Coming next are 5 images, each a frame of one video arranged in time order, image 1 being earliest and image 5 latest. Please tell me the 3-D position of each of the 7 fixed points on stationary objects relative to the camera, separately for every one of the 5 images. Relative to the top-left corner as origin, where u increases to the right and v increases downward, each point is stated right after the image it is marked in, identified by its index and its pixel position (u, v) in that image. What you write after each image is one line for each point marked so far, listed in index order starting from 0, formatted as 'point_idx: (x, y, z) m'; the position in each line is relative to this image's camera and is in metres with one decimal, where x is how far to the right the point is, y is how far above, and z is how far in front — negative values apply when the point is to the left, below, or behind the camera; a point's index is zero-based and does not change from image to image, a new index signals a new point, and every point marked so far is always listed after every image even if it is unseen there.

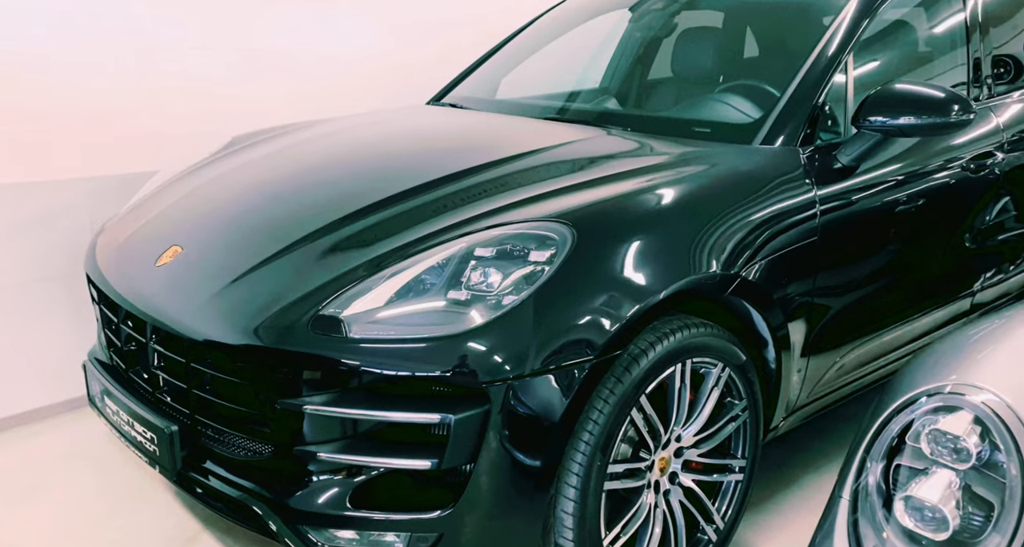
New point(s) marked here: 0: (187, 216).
0: (-0.7, +0.1, +1.5) m
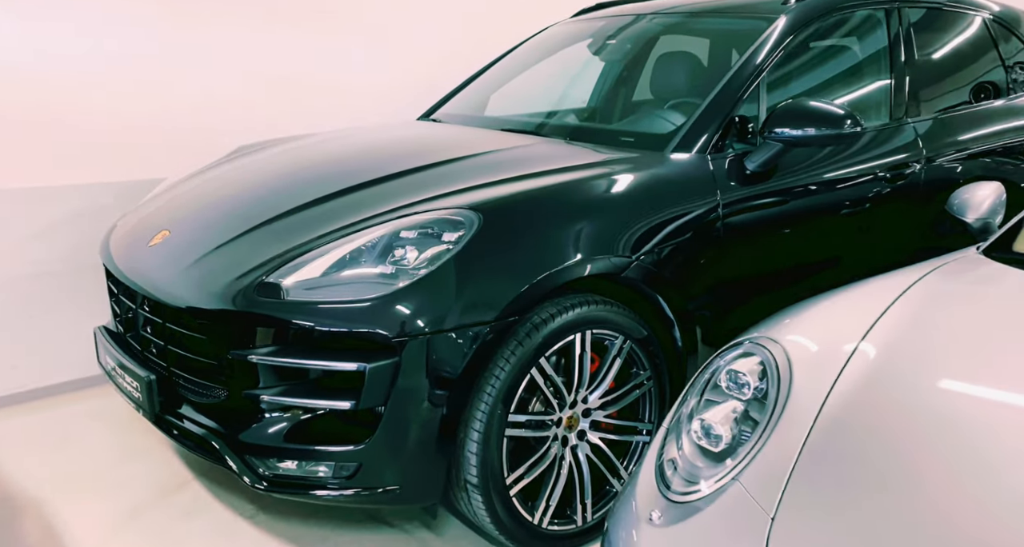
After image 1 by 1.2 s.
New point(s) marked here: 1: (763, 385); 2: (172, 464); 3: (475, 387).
0: (-0.8, +0.2, +1.8) m
1: (+0.4, -0.2, +1.2) m
2: (-0.9, -0.5, +2.0) m
3: (-0.1, -0.2, +1.5) m
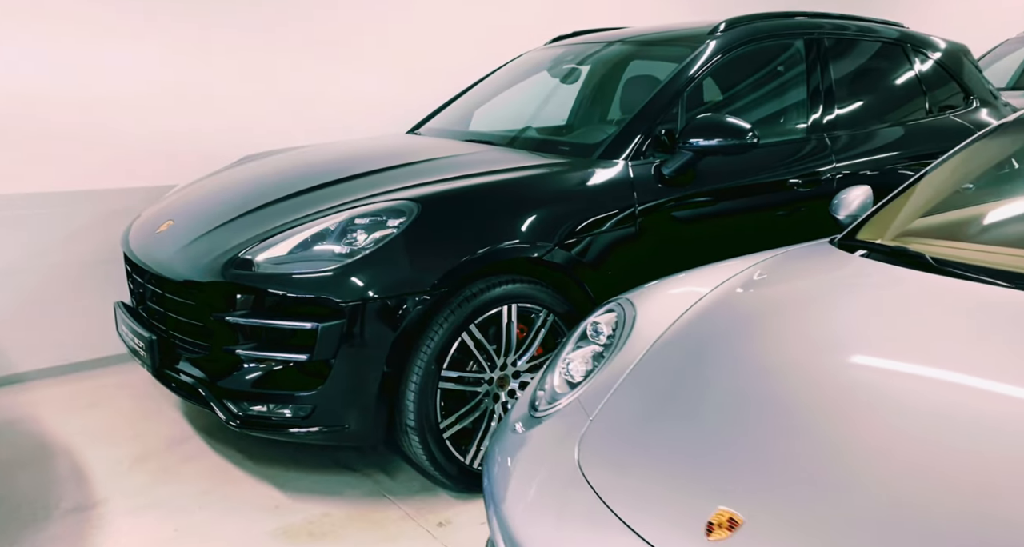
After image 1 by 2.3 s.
0: (-1.0, +0.2, +2.2) m
1: (+0.2, -0.1, +1.5) m
2: (-1.1, -0.5, +2.3) m
3: (-0.2, -0.2, +1.8) m
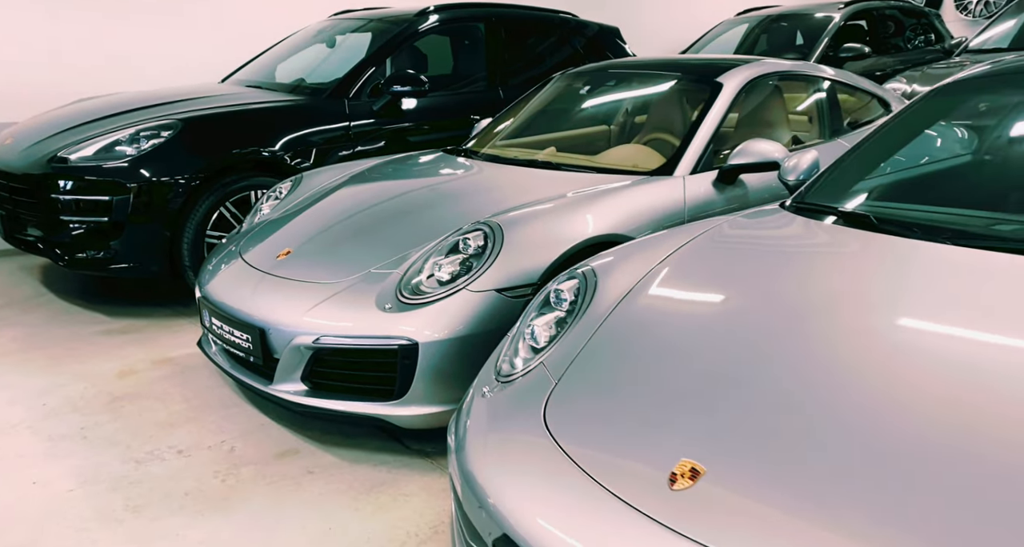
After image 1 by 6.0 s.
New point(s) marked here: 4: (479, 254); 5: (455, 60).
0: (-2.1, +0.6, +3.1) m
1: (-0.8, +0.3, +2.6) m
2: (-2.1, -0.1, +3.2) m
3: (-1.3, +0.2, +2.8) m
4: (-0.1, 0.0, +1.7) m
5: (-0.3, +1.1, +3.6) m
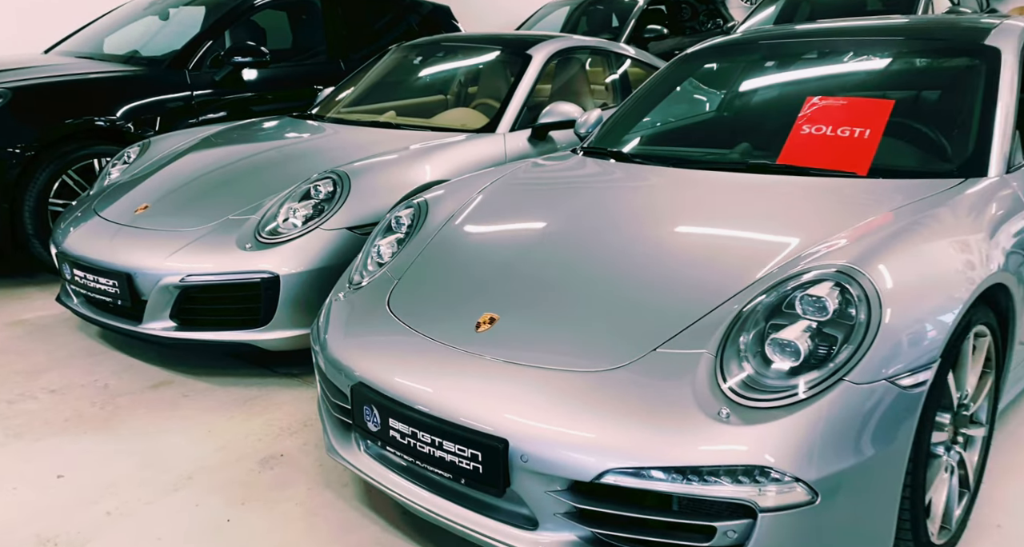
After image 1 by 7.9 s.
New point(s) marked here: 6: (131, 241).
0: (-2.7, +0.7, +2.9) m
1: (-1.4, +0.4, +2.7) m
2: (-2.8, 0.0, +3.0) m
3: (-1.9, +0.4, +2.8) m
4: (-0.5, +0.2, +2.0) m
5: (-1.1, +1.2, +3.7) m
6: (-1.1, +0.1, +2.0) m
